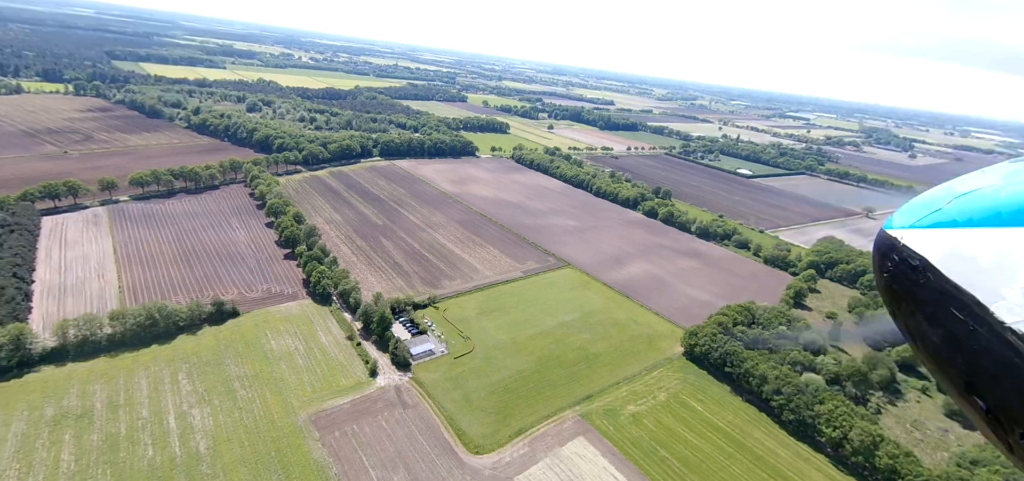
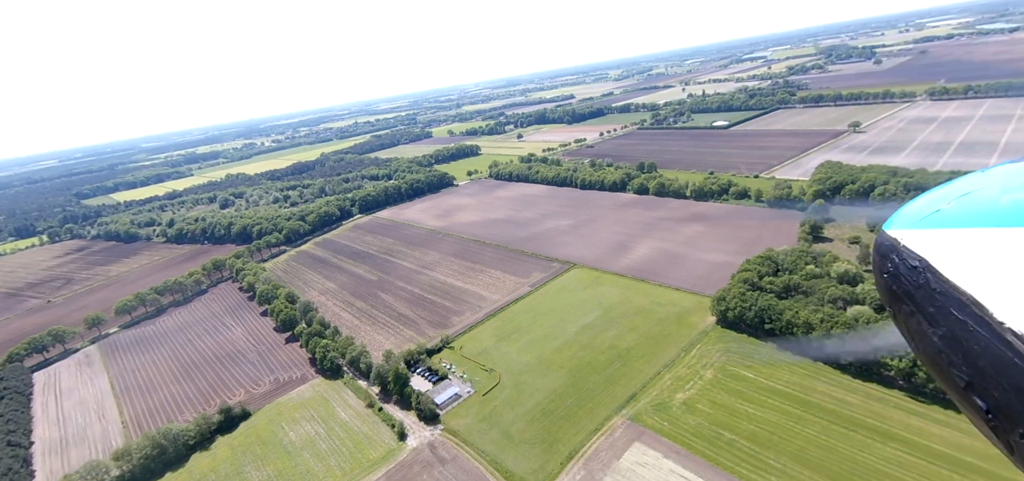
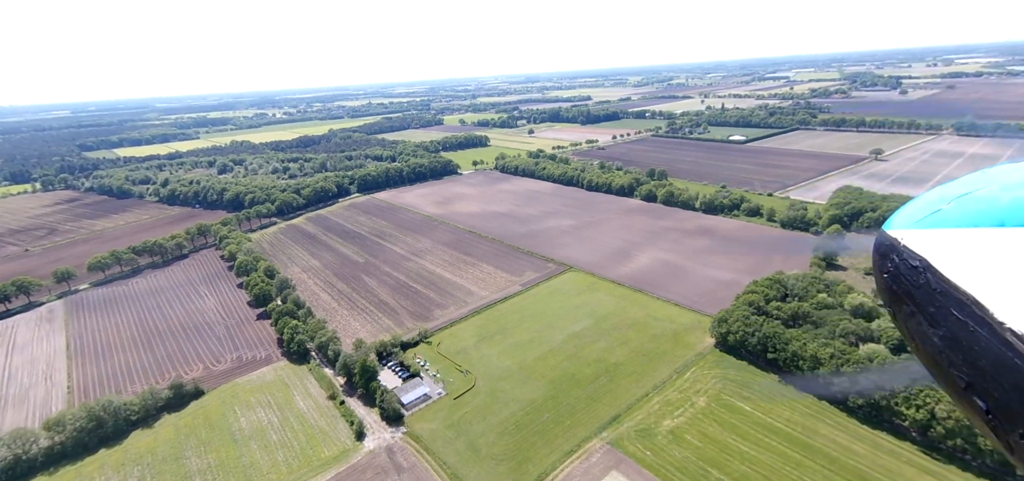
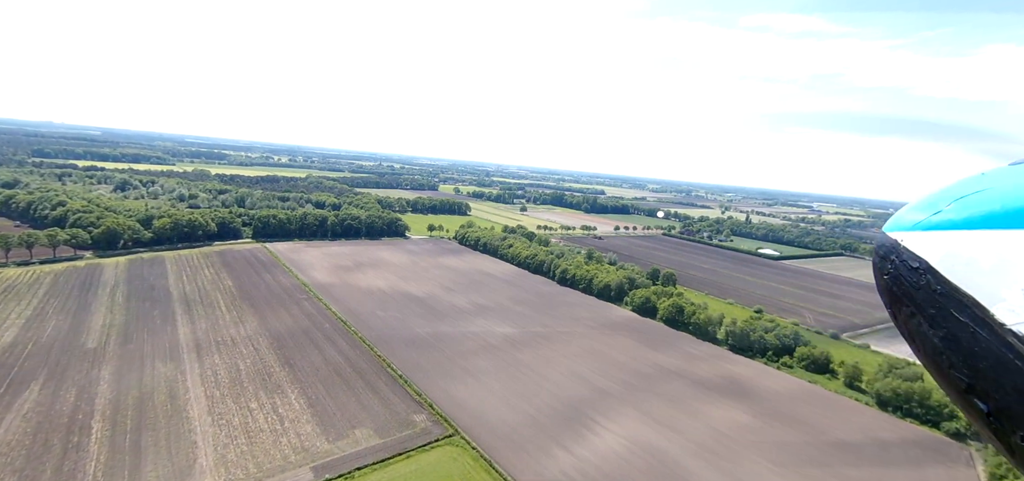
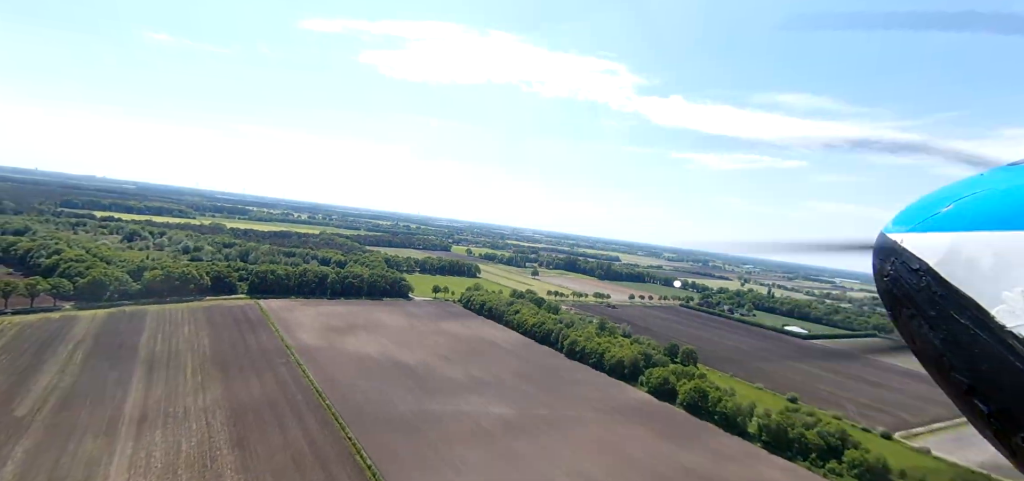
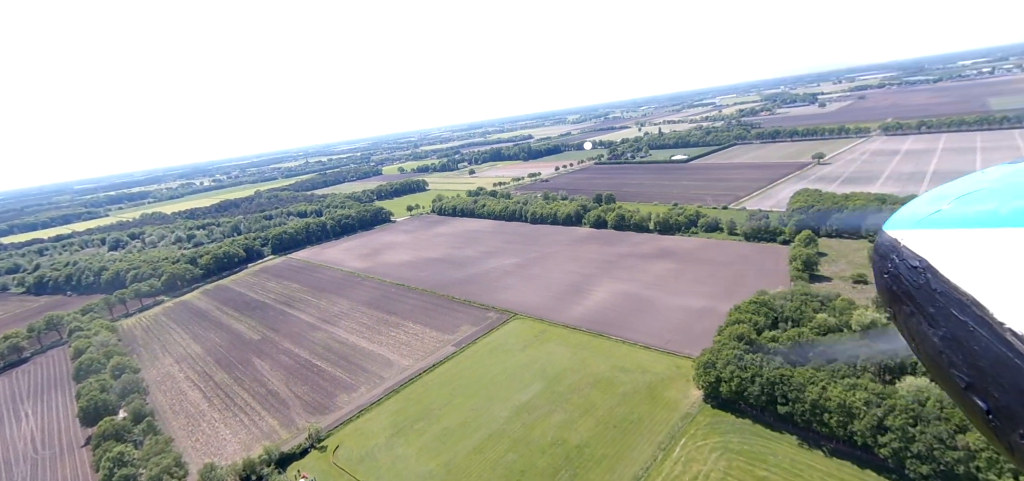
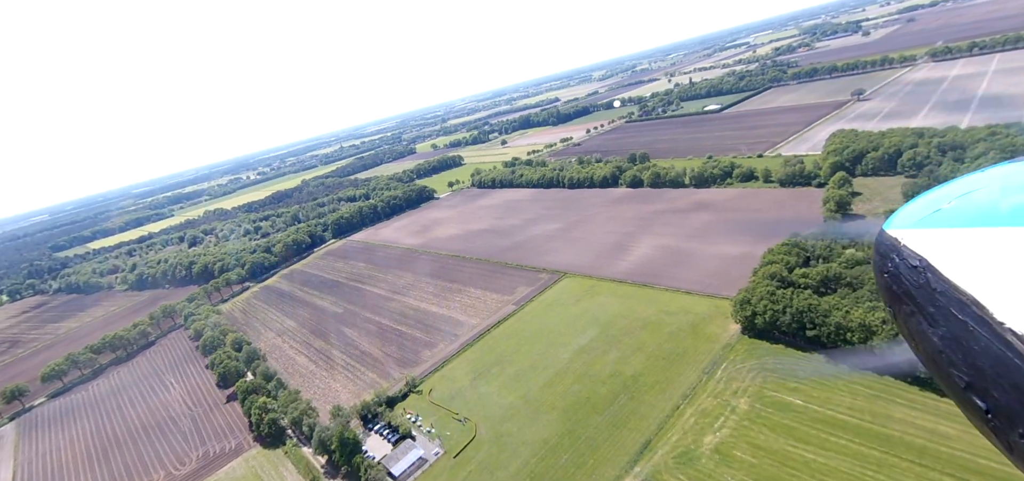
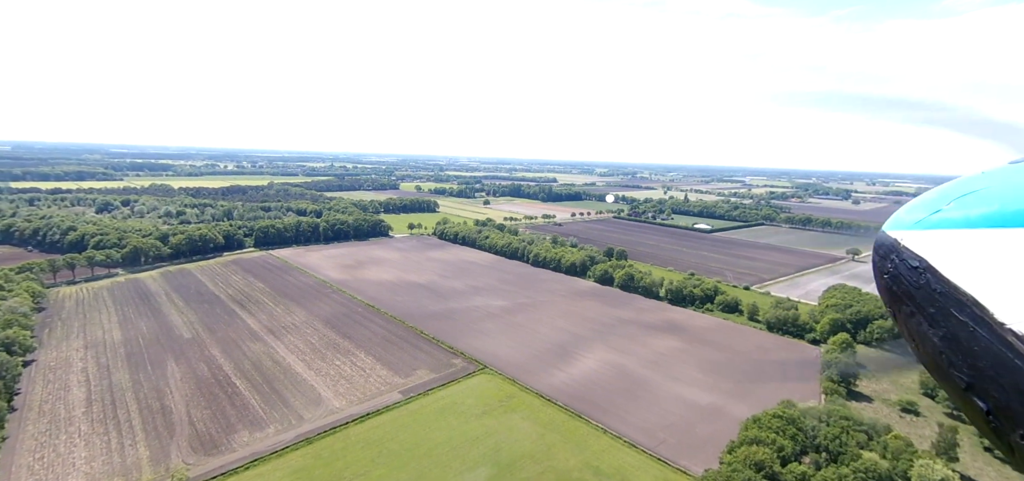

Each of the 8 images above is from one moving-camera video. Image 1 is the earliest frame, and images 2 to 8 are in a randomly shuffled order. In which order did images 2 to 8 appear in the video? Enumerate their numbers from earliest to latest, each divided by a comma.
2, 3, 7, 6, 8, 4, 5
